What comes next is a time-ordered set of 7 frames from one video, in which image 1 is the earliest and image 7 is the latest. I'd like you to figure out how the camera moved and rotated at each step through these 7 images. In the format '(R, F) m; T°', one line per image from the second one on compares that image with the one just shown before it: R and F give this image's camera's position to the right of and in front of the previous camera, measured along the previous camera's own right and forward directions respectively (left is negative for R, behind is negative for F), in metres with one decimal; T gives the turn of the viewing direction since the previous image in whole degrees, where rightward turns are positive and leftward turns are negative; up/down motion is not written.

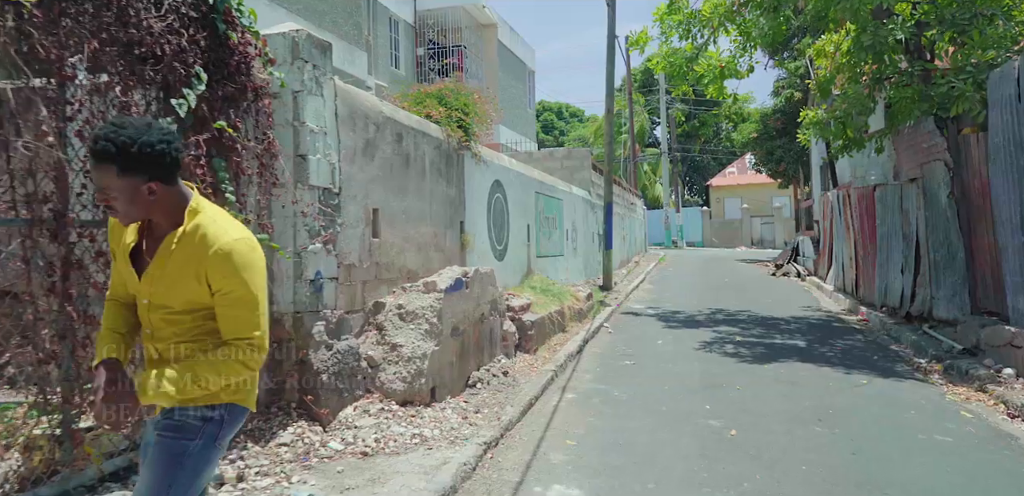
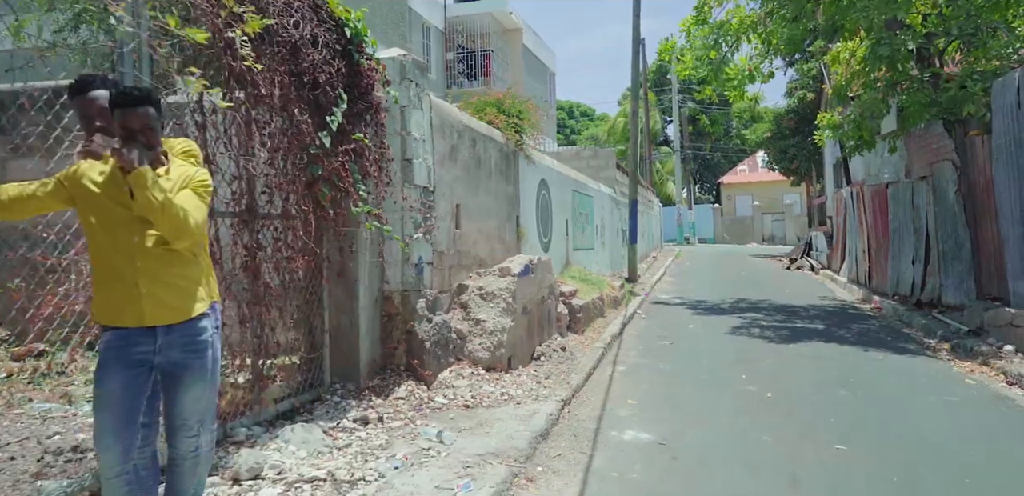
(-0.5, -1.0) m; -1°
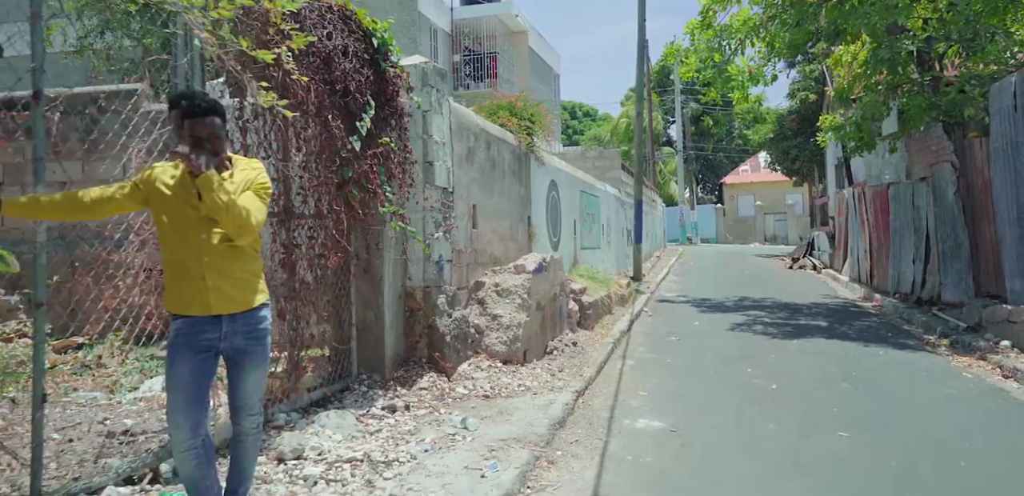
(-0.1, -0.3) m; 0°
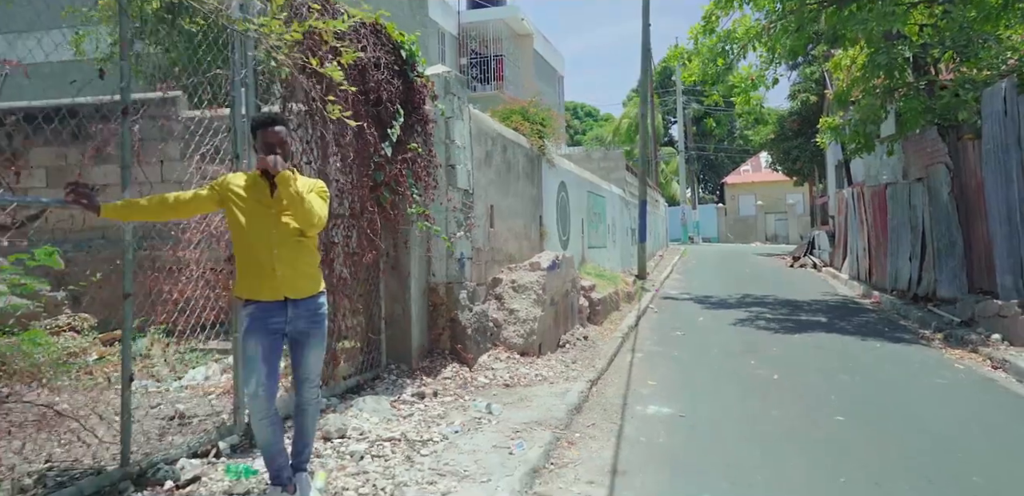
(-0.1, -0.4) m; 0°
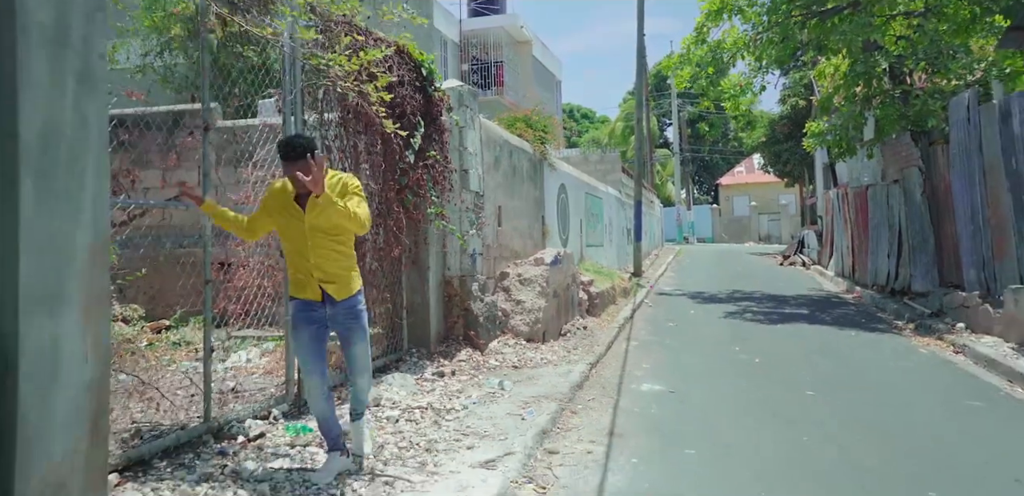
(-0.1, -0.8) m; 0°
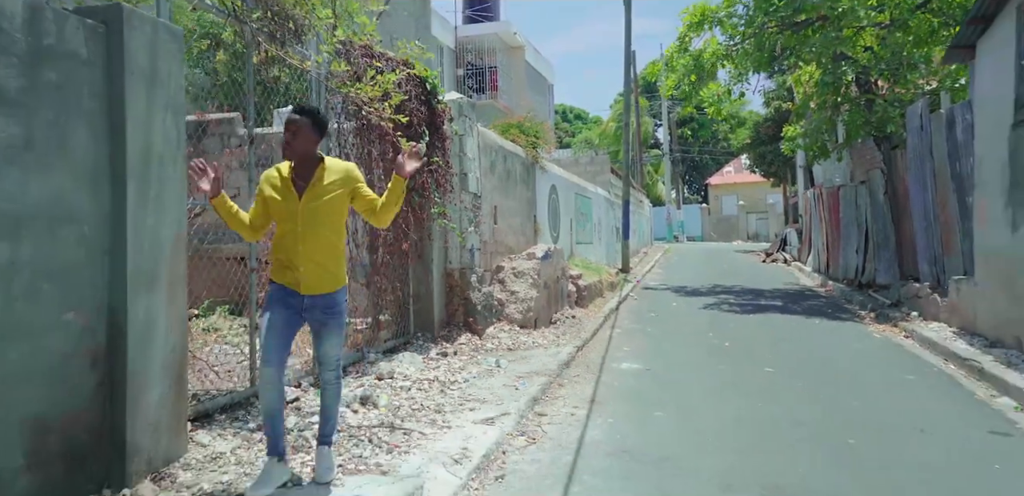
(0.0, -0.9) m; 0°
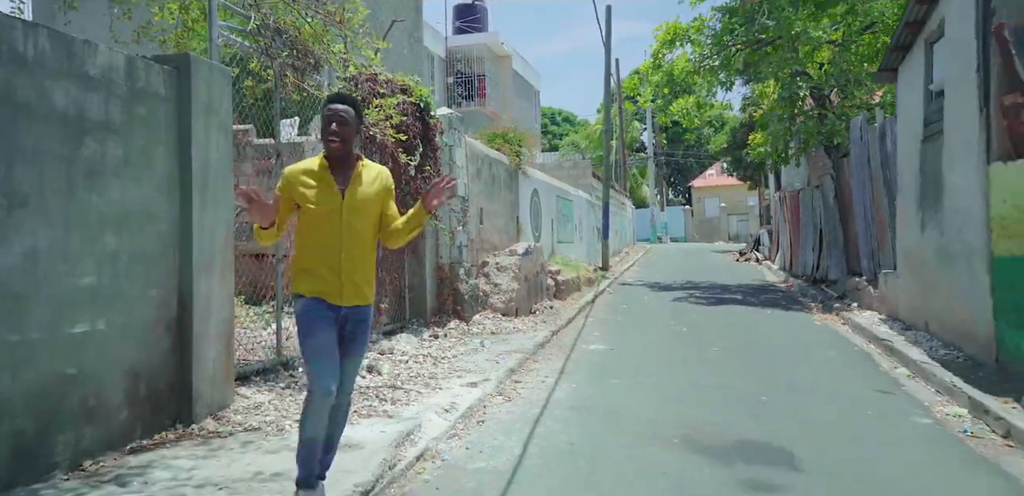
(+0.1, -1.2) m; +1°
